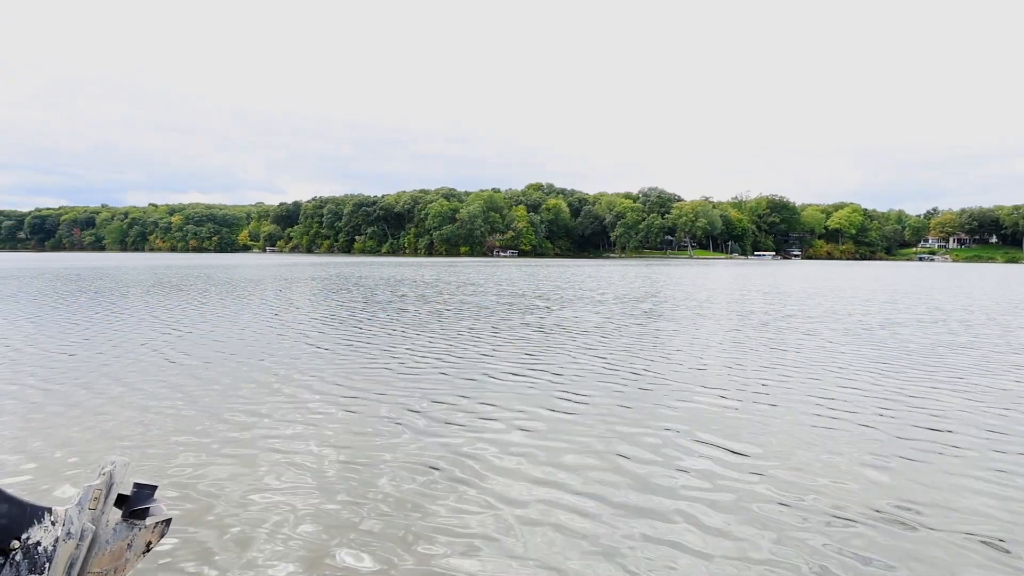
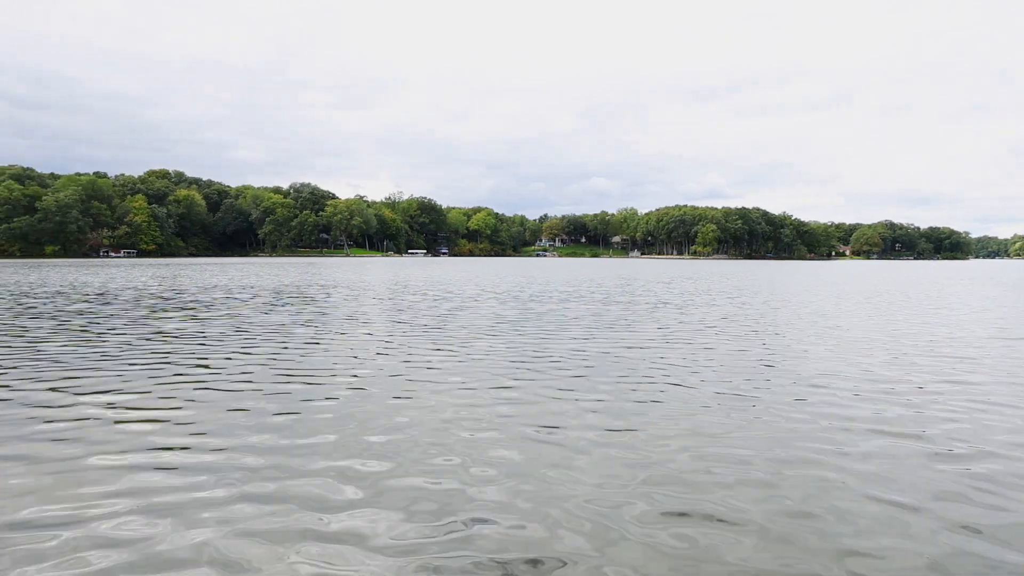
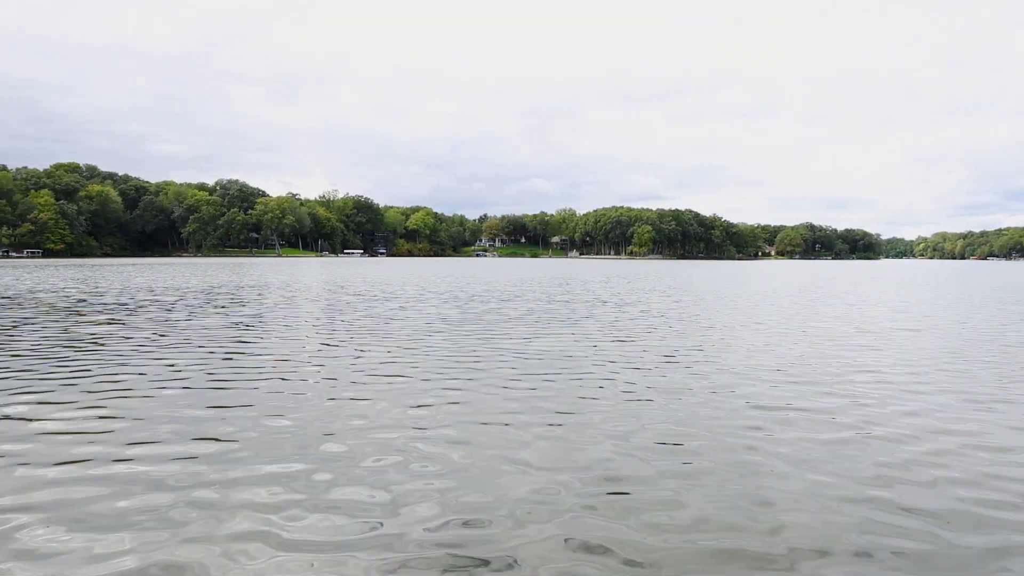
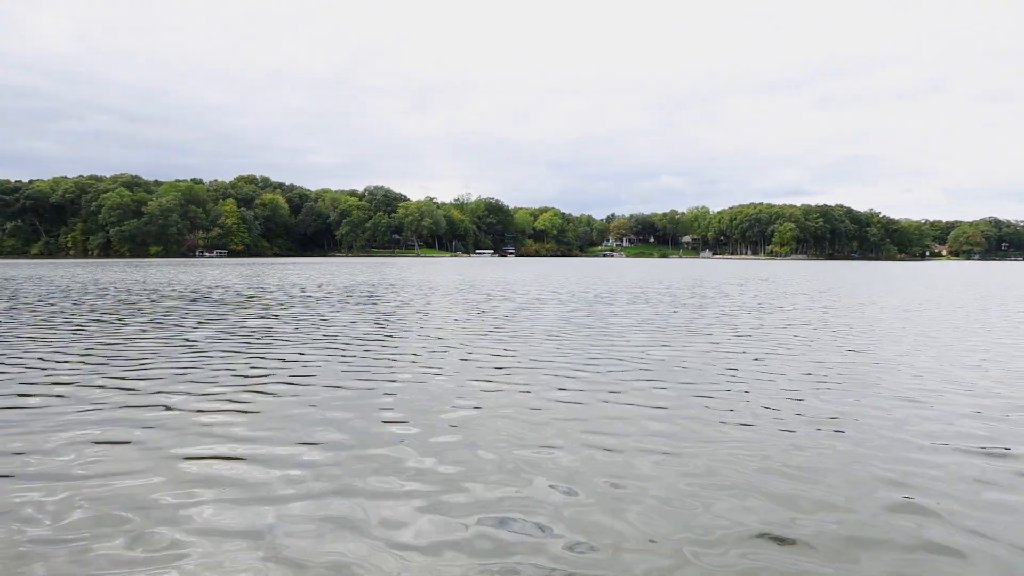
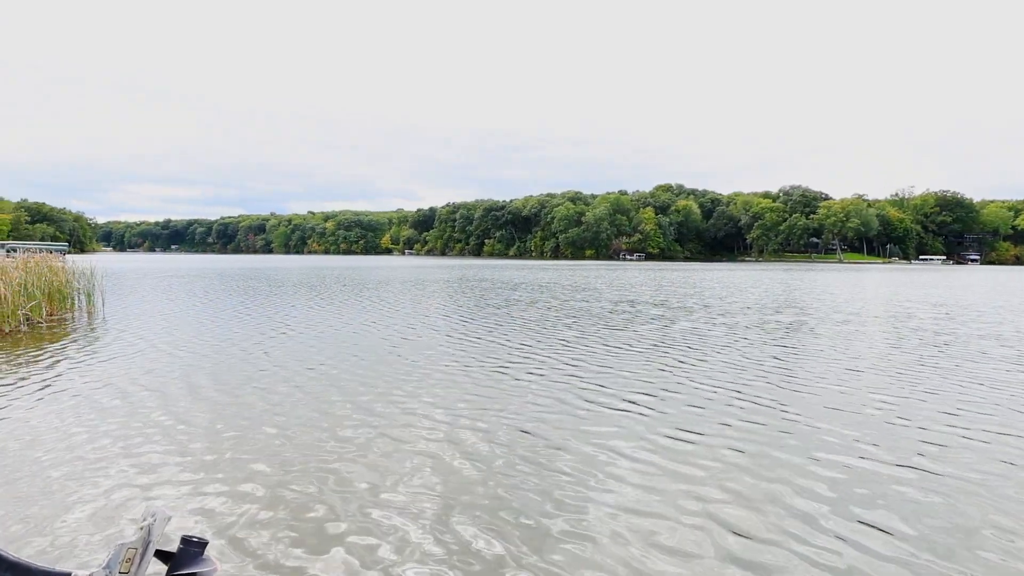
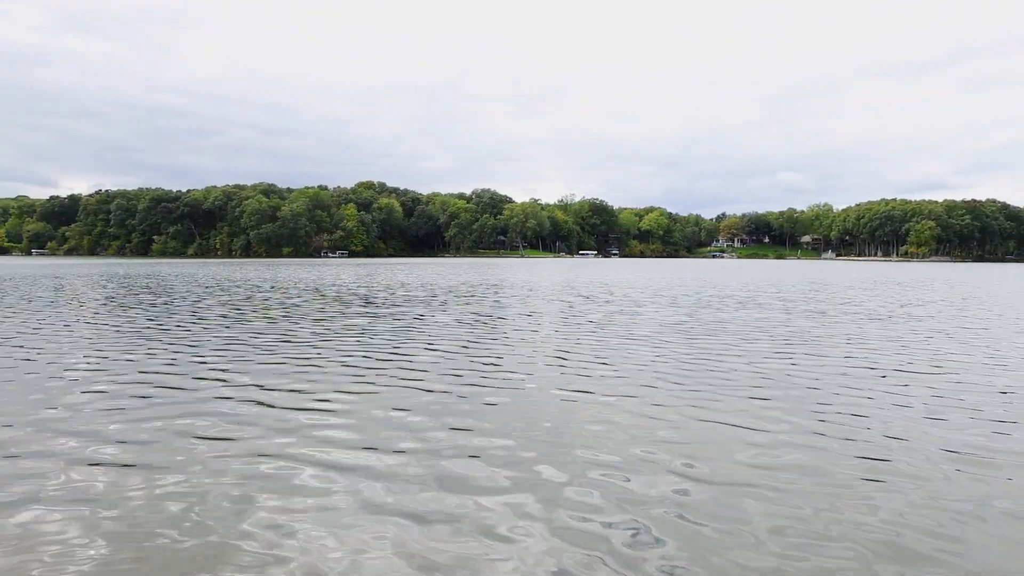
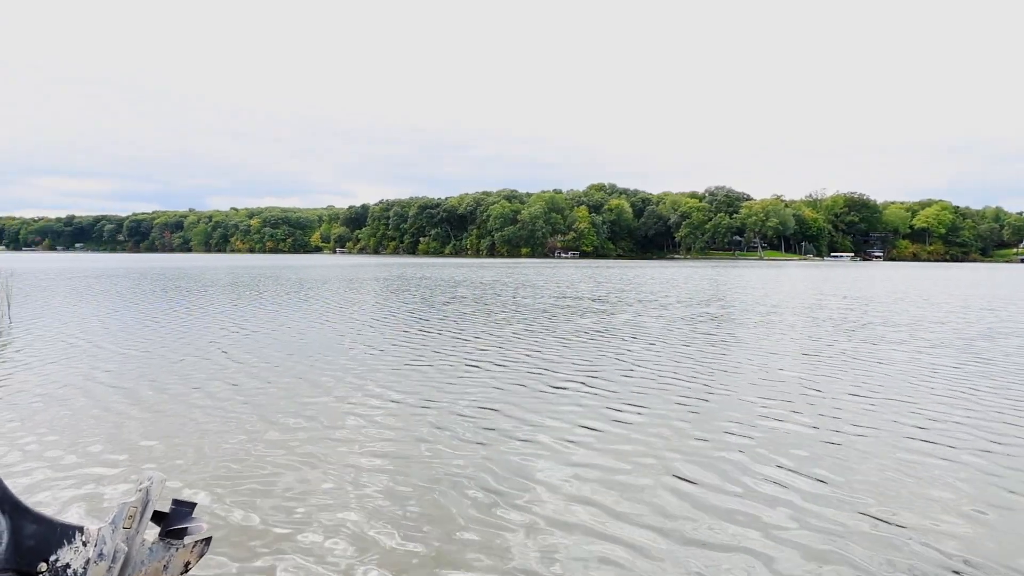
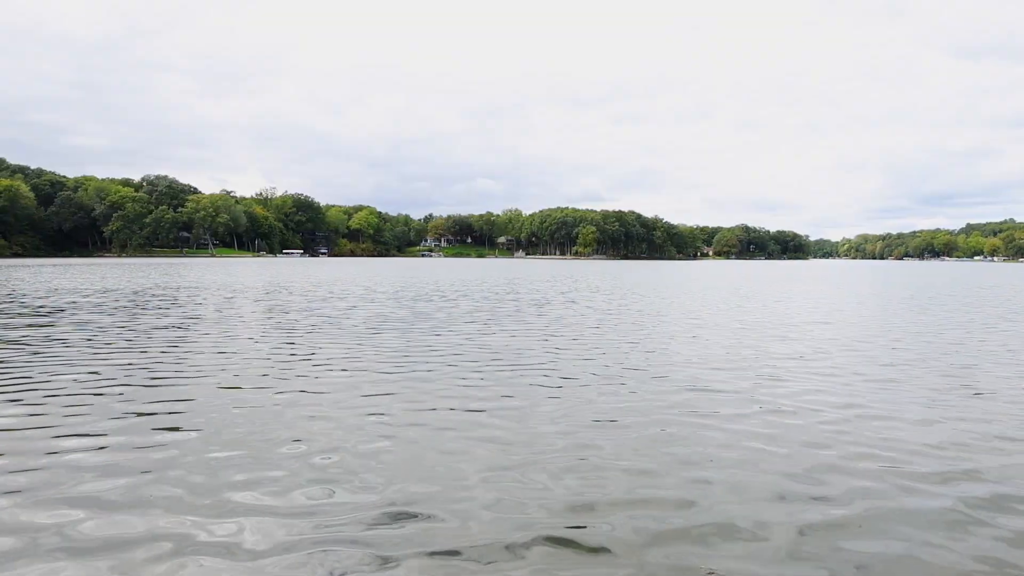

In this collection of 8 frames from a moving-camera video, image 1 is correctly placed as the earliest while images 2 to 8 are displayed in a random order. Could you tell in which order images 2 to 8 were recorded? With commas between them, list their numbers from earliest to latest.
7, 5, 8, 3, 2, 4, 6
